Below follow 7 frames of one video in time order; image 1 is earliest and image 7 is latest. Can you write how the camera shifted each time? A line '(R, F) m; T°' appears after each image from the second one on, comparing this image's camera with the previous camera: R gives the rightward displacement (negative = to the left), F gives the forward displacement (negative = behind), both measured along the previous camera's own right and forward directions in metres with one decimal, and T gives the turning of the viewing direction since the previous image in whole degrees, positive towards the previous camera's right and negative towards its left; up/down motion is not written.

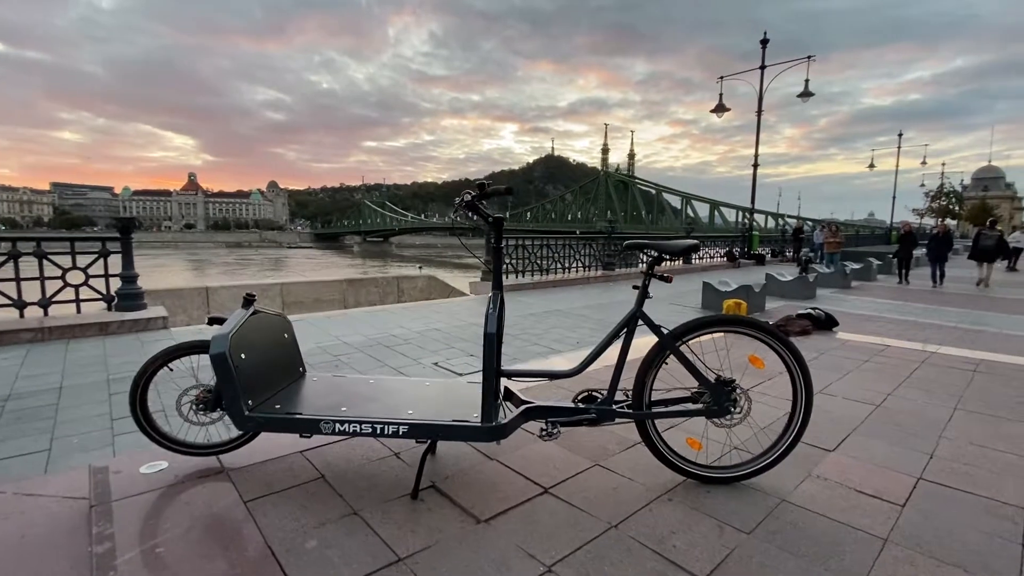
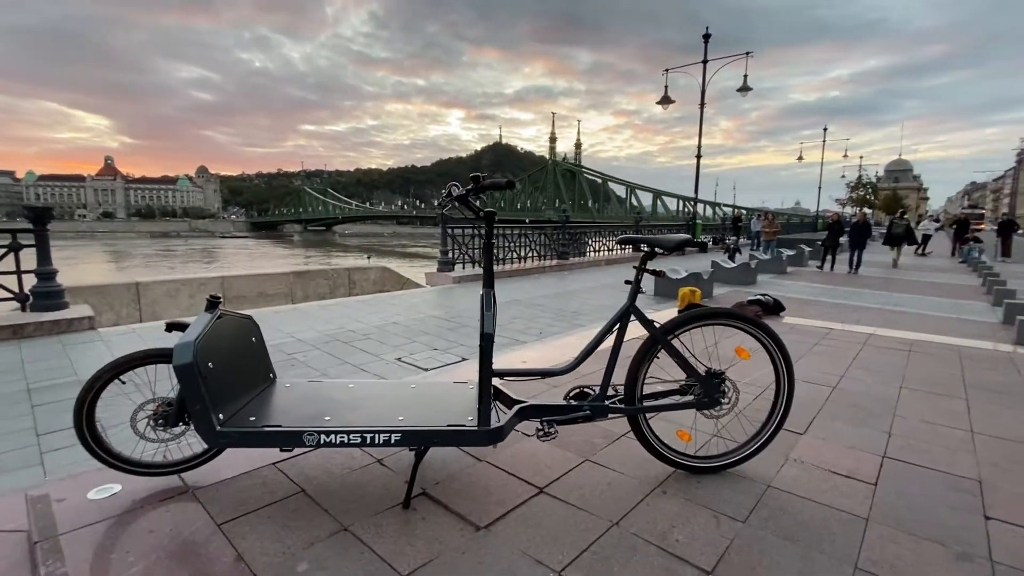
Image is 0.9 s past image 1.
(-0.2, +0.1) m; +6°
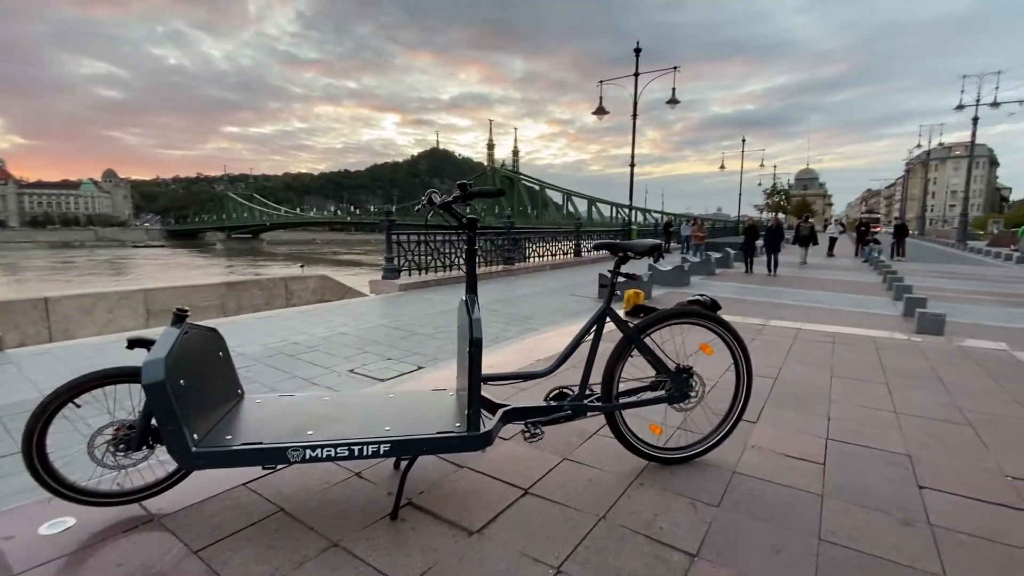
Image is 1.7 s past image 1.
(-0.2, 0.0) m; +7°
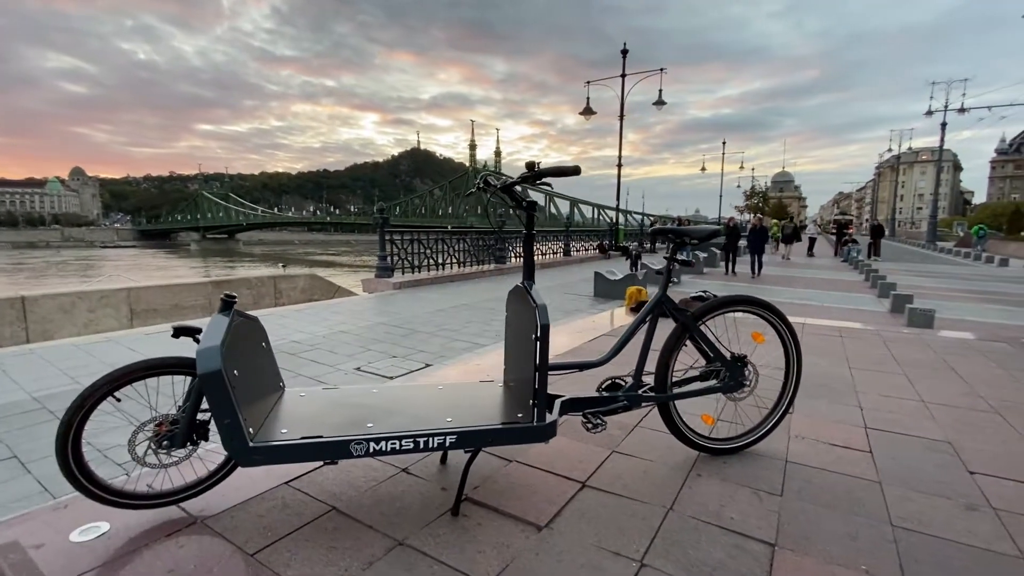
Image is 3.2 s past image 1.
(-0.4, +0.1) m; +2°
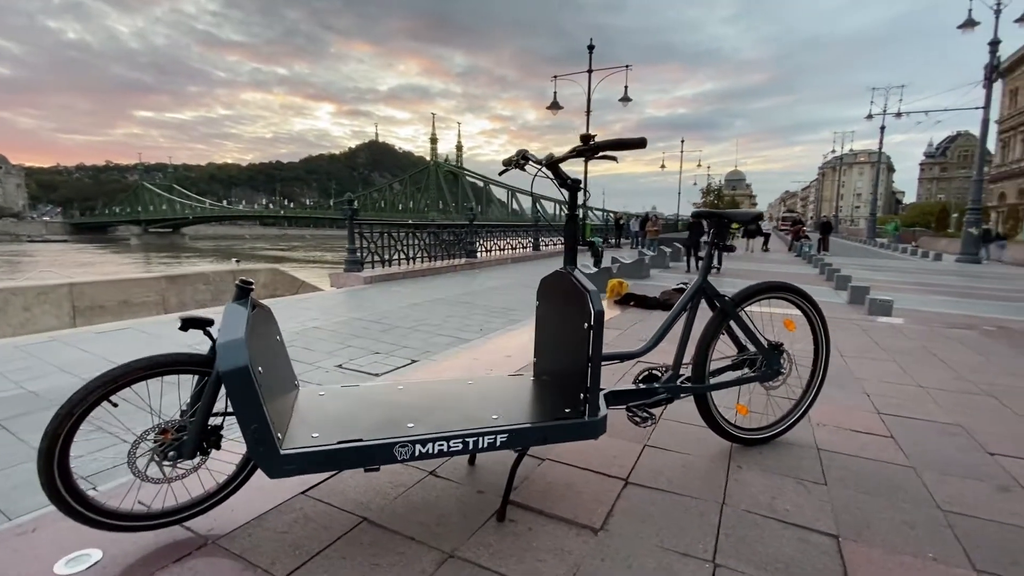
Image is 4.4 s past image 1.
(-0.4, +0.2) m; +5°
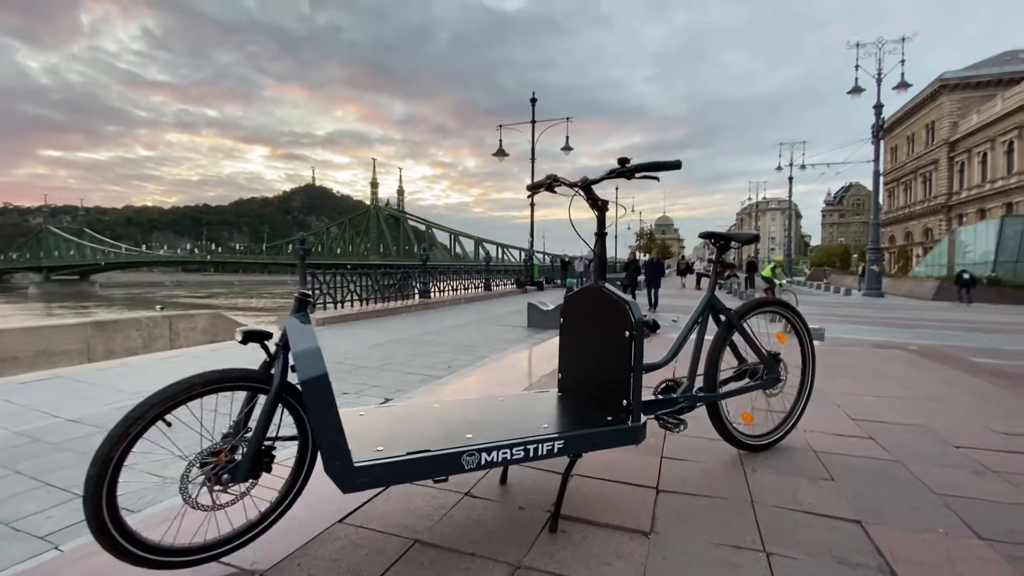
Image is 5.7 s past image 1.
(-0.4, -0.1) m; +7°
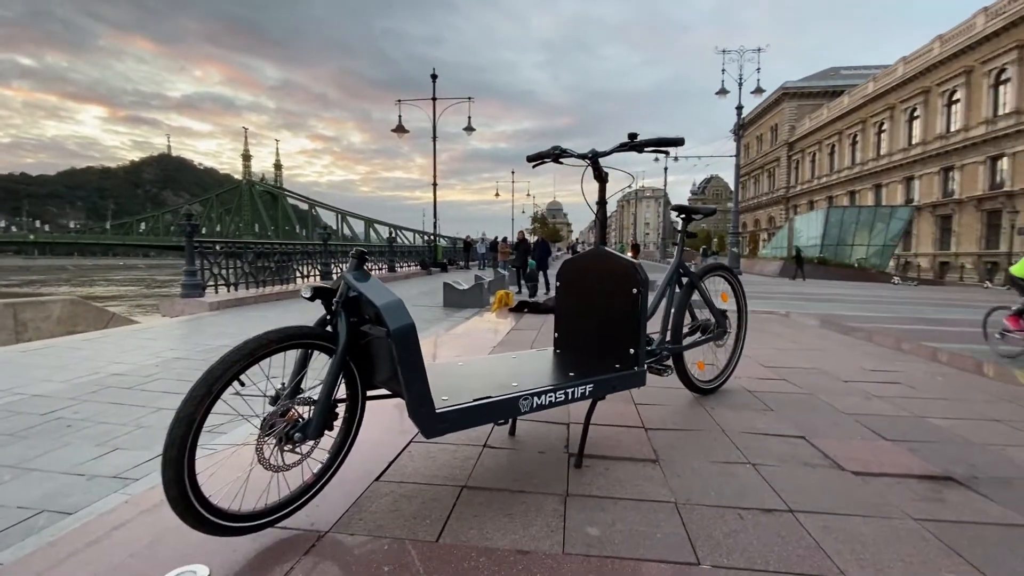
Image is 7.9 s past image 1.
(-0.6, -0.1) m; +13°
